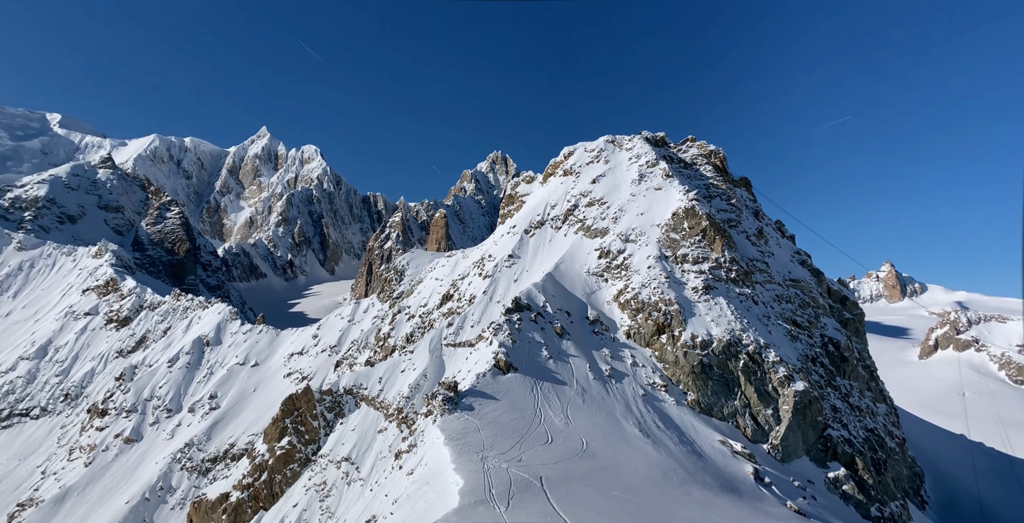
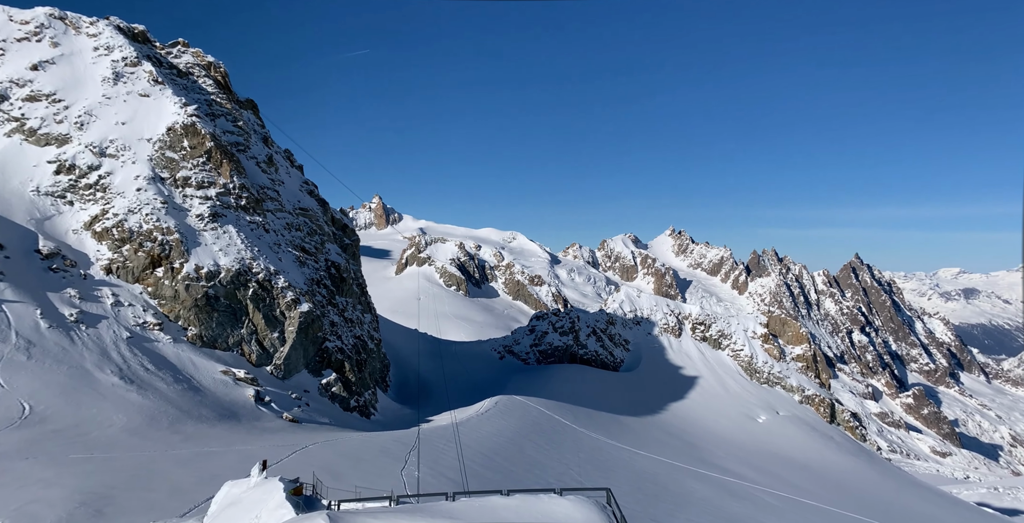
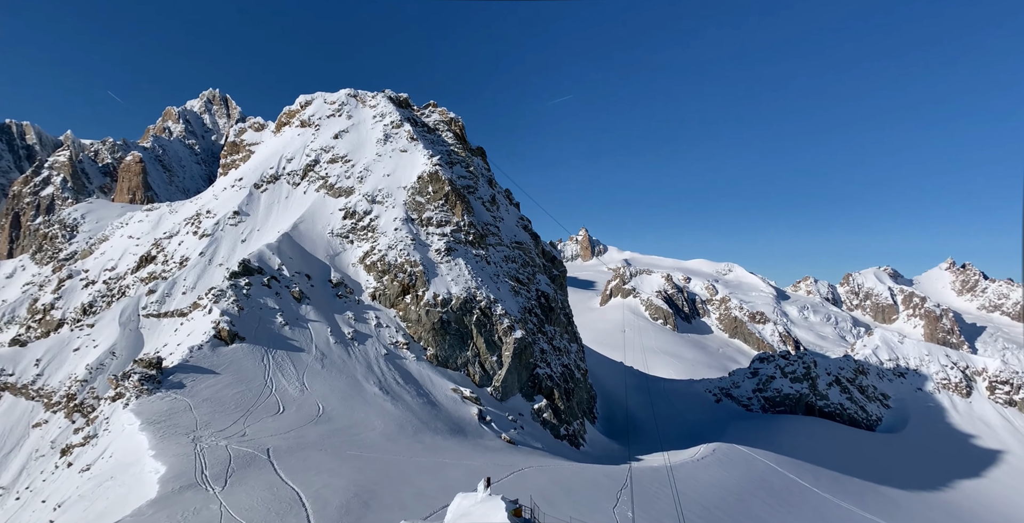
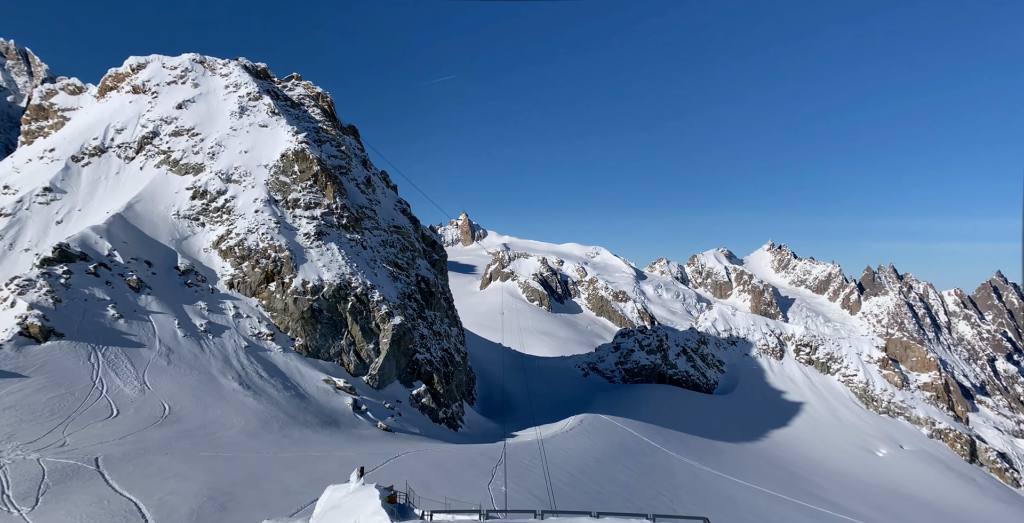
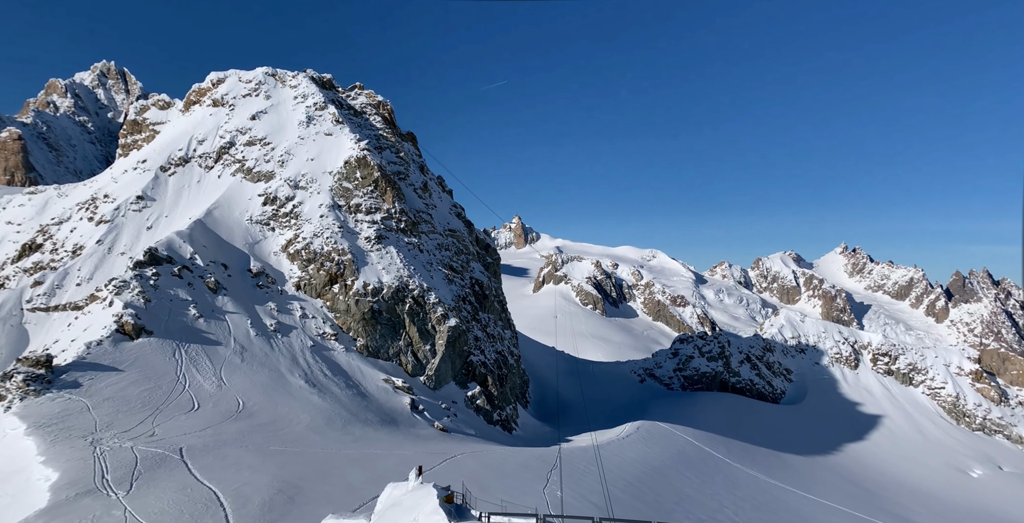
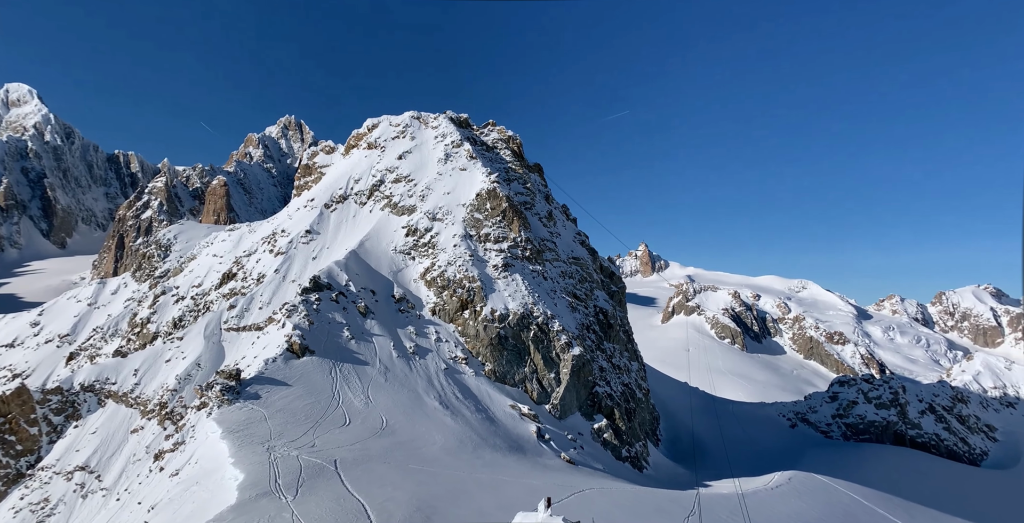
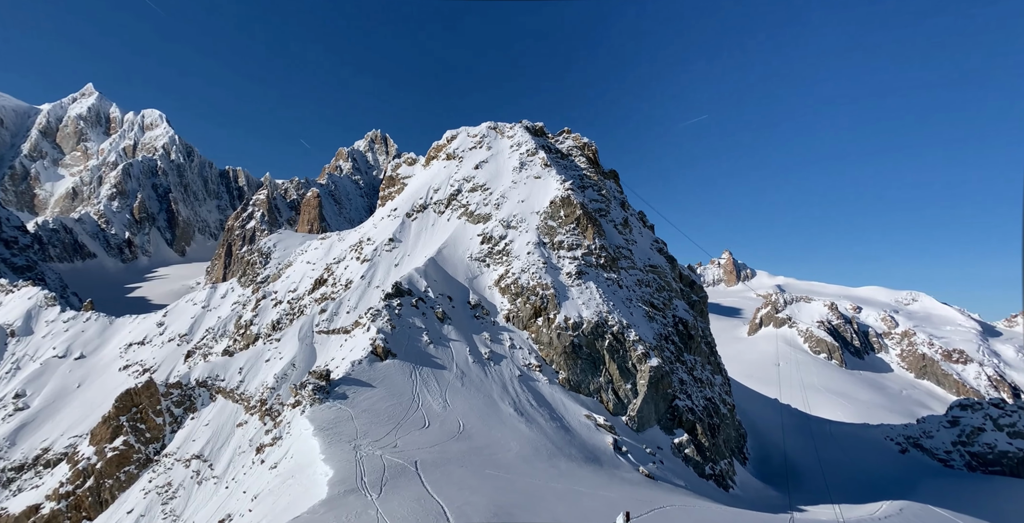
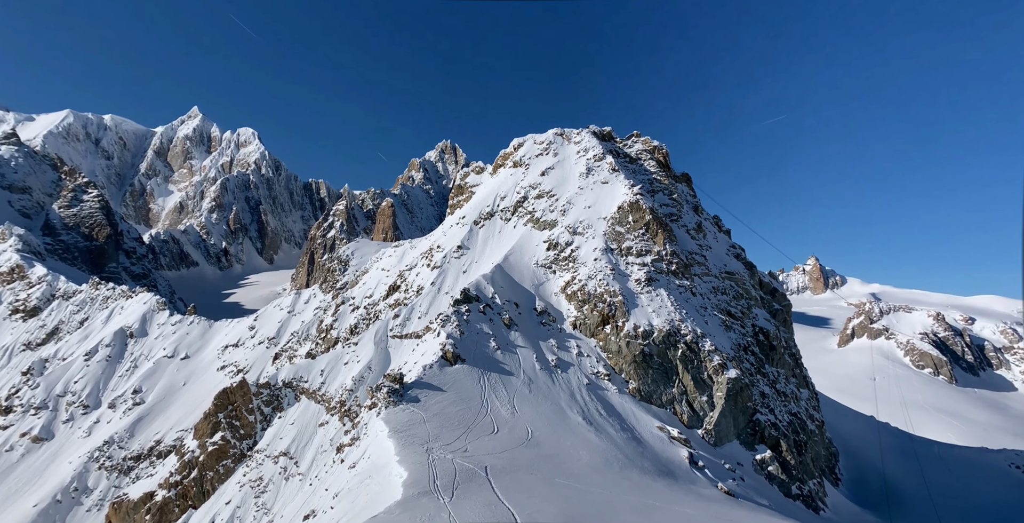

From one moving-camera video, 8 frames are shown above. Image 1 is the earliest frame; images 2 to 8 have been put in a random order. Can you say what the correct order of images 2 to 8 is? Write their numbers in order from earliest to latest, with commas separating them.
8, 7, 6, 3, 5, 4, 2
